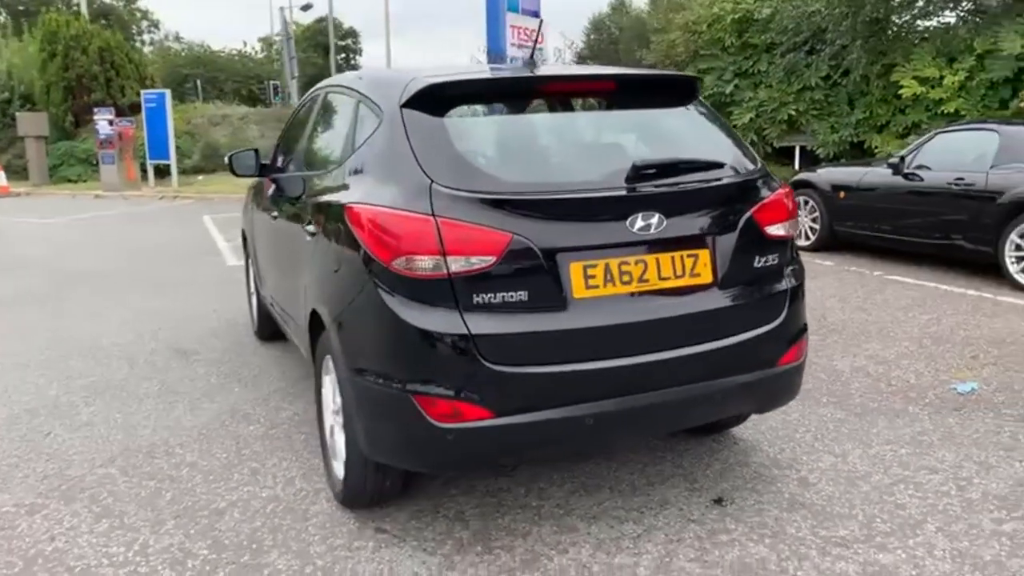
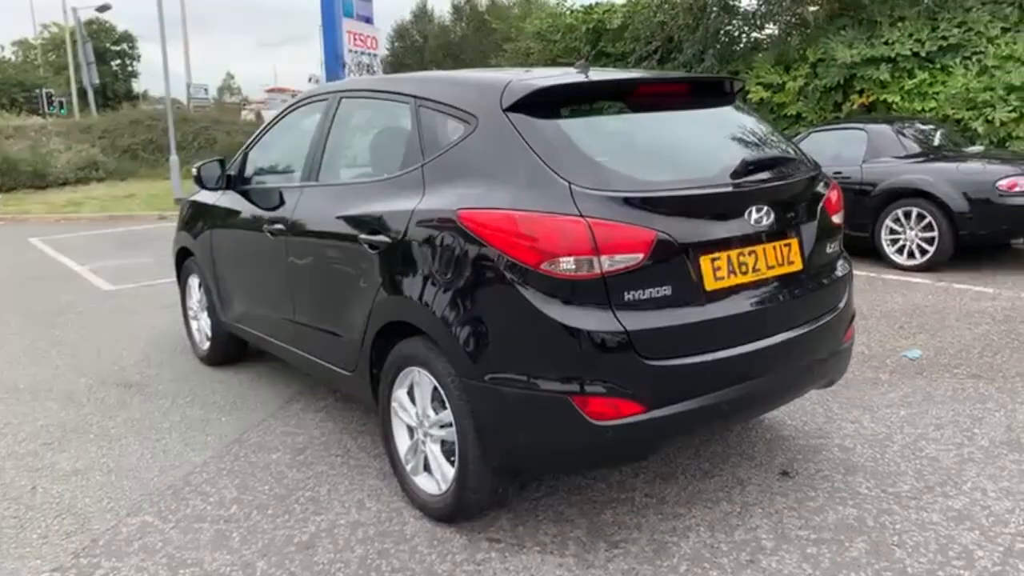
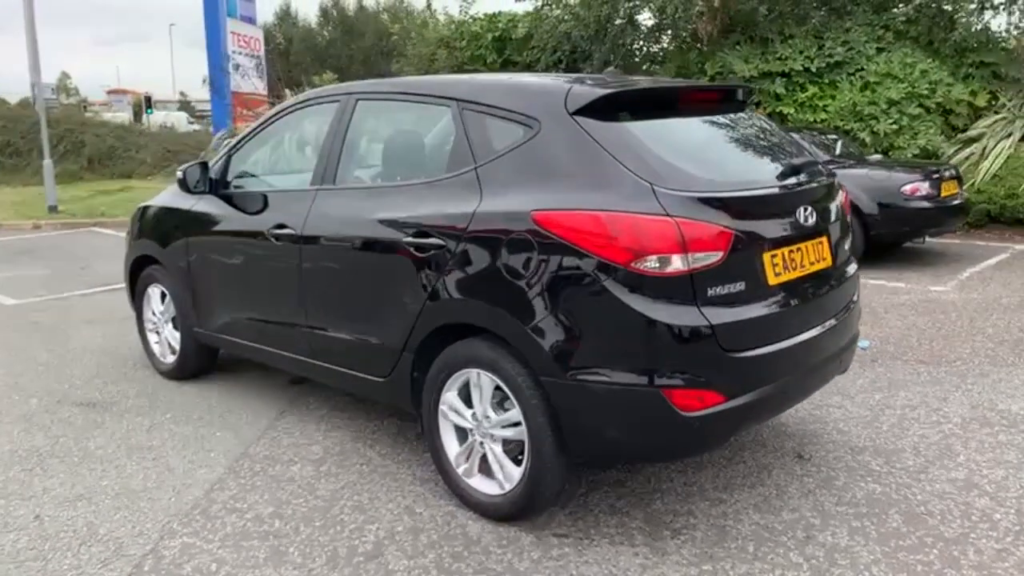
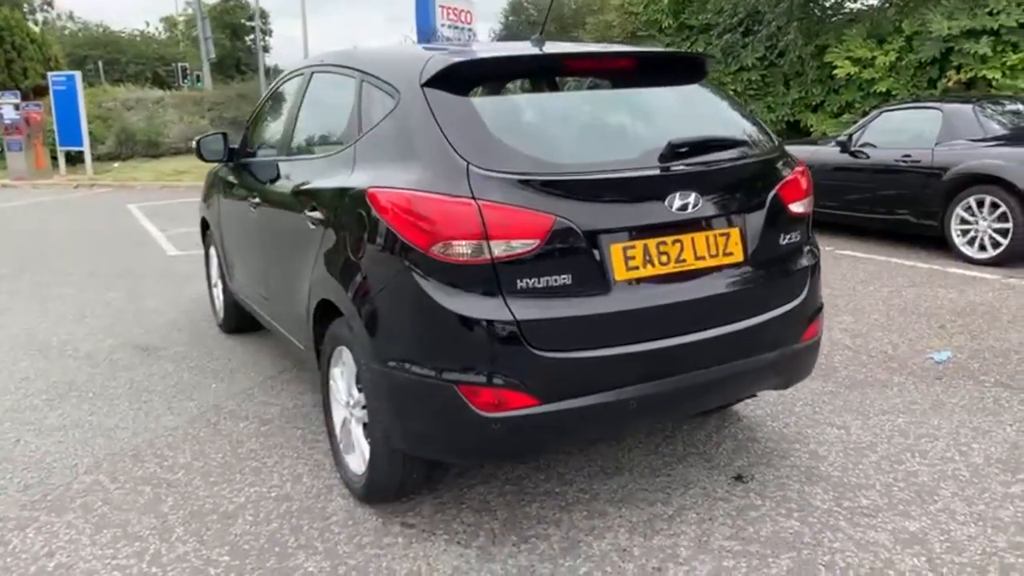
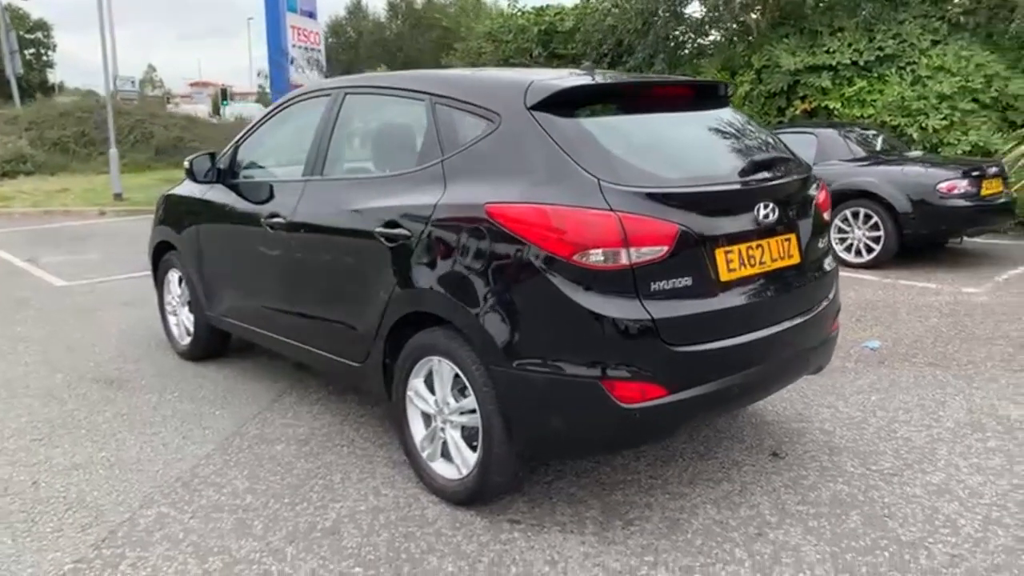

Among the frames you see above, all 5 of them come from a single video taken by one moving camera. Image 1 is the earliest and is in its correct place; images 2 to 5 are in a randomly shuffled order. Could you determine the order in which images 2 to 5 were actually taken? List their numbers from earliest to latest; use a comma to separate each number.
4, 2, 5, 3
